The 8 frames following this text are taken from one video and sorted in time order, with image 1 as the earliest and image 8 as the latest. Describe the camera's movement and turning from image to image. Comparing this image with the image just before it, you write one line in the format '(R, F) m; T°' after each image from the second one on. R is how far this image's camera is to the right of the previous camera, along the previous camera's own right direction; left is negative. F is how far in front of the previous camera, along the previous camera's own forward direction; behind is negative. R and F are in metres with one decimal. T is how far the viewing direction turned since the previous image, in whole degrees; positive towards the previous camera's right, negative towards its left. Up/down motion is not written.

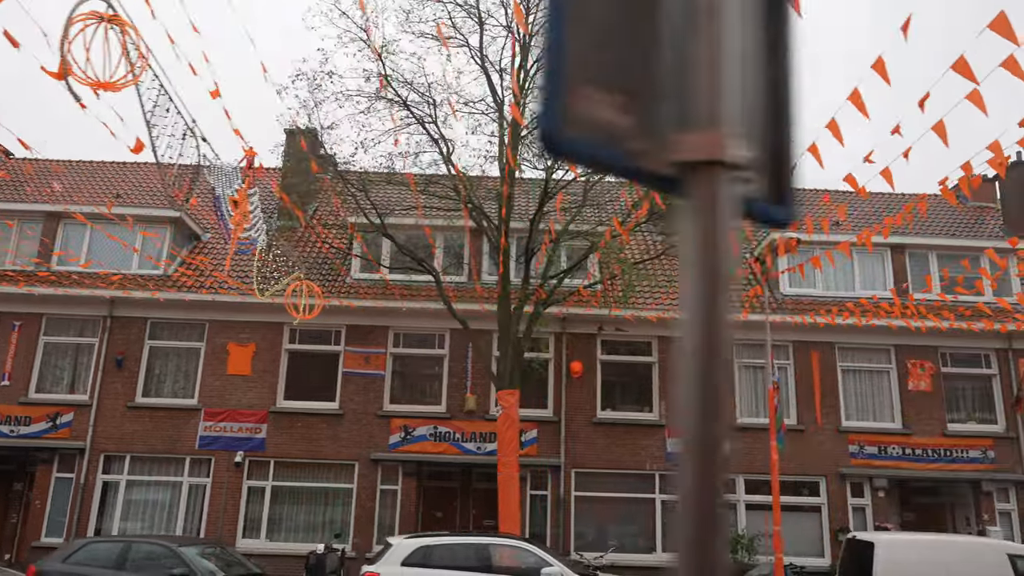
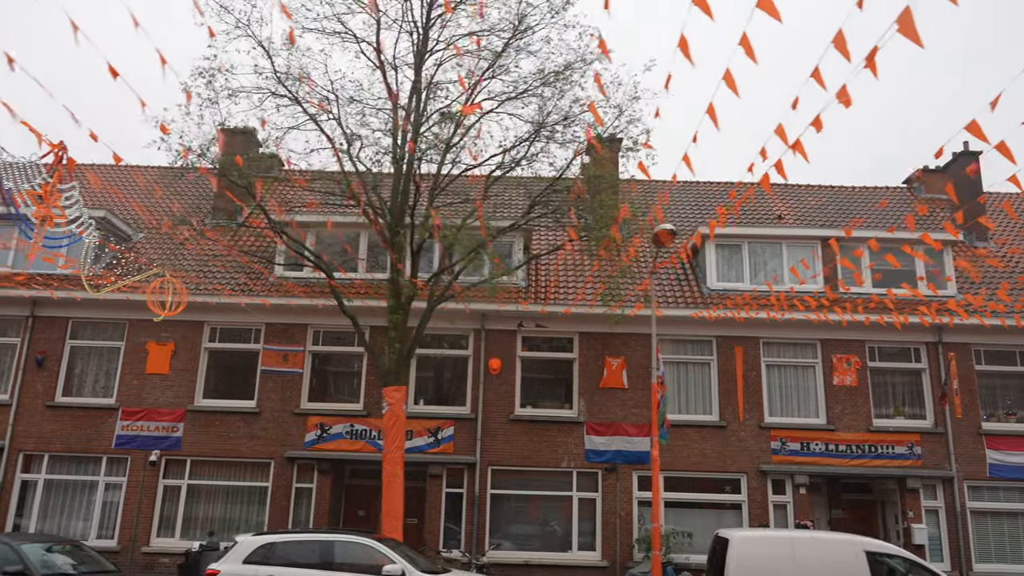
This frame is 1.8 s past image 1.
(+2.0, +0.2) m; -1°
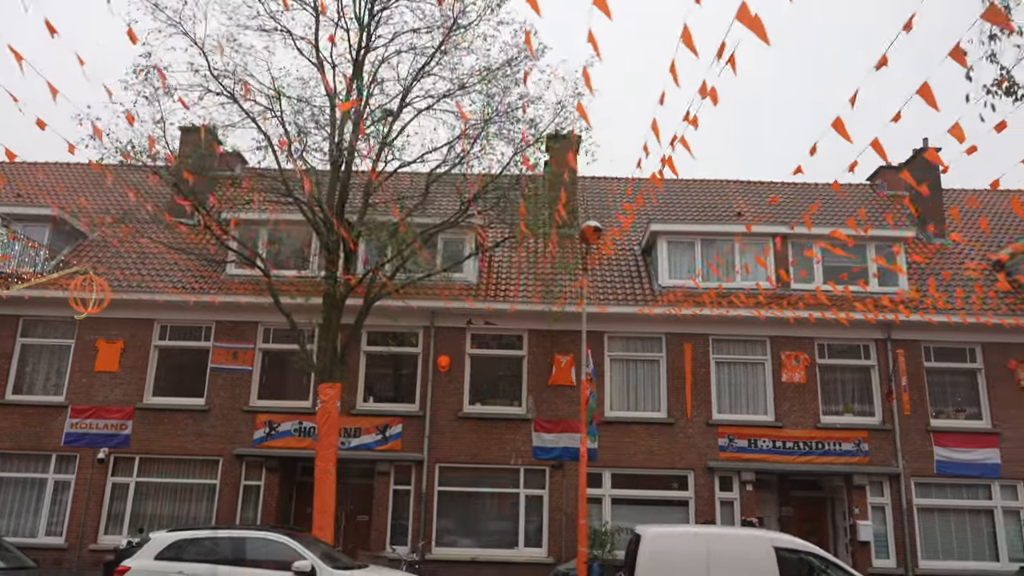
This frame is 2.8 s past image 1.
(+1.0, 0.0) m; 0°
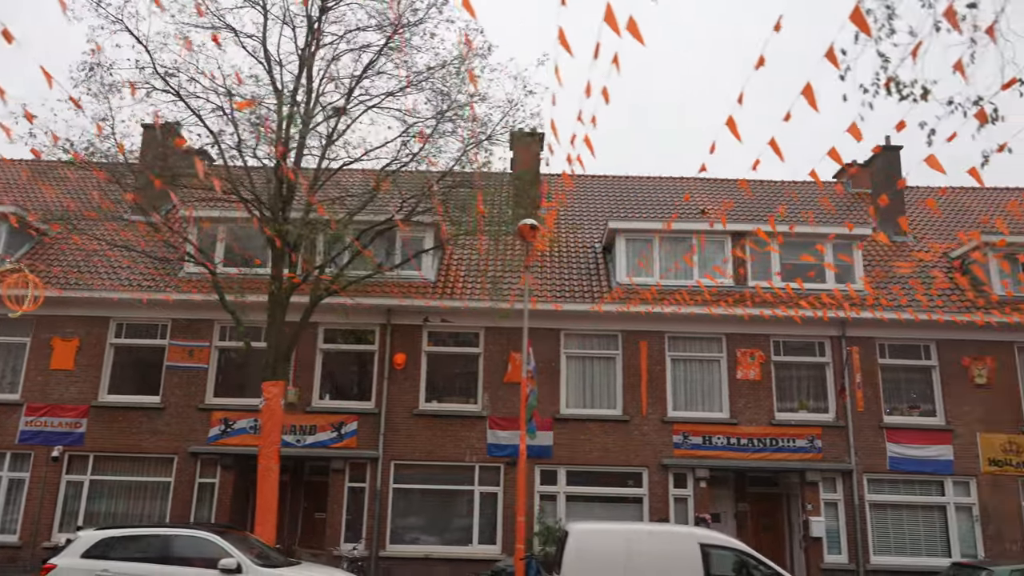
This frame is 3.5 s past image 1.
(+0.8, 0.0) m; 0°
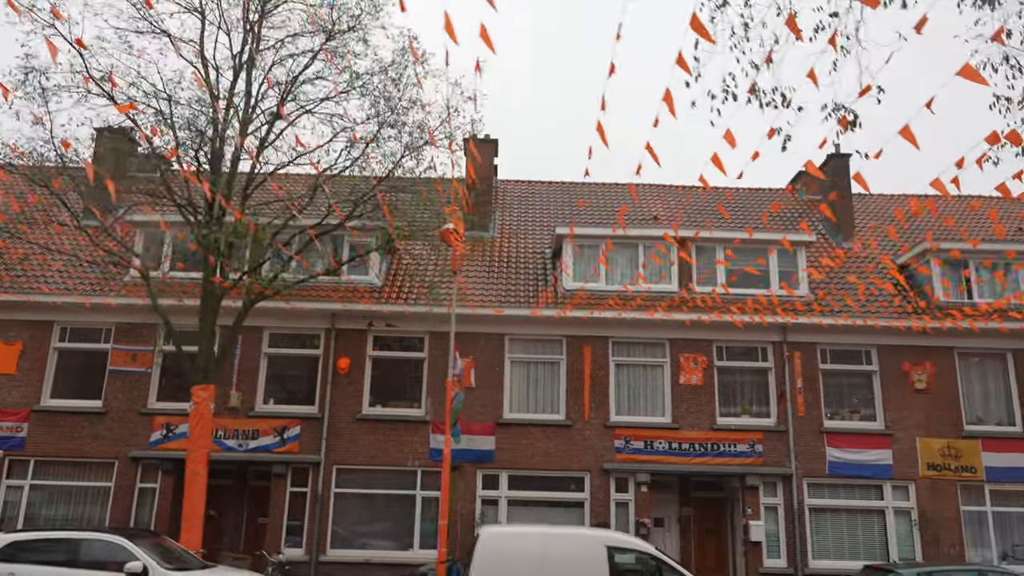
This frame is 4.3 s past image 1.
(+0.9, -0.1) m; +1°
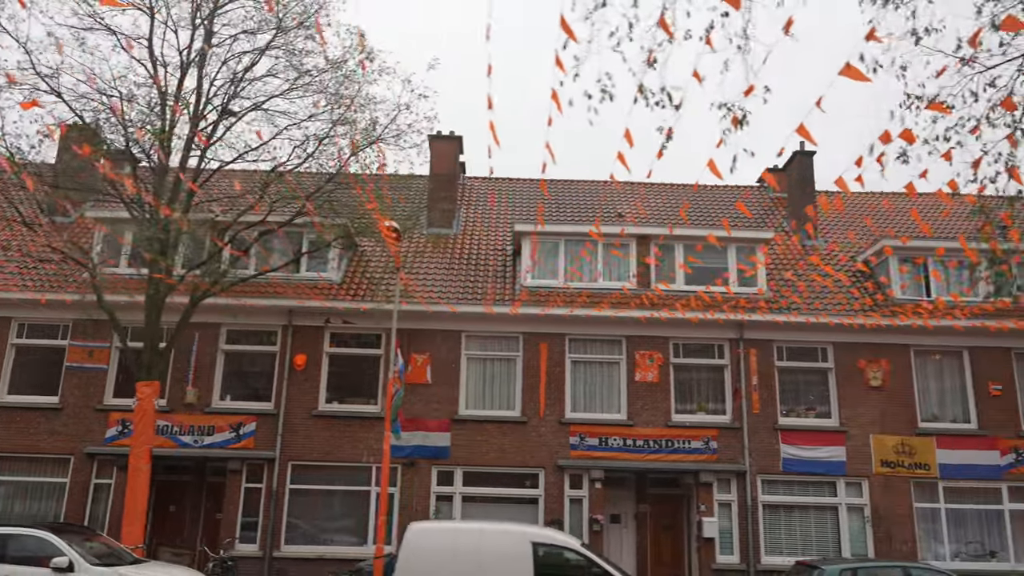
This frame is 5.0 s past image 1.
(+0.8, 0.0) m; 0°
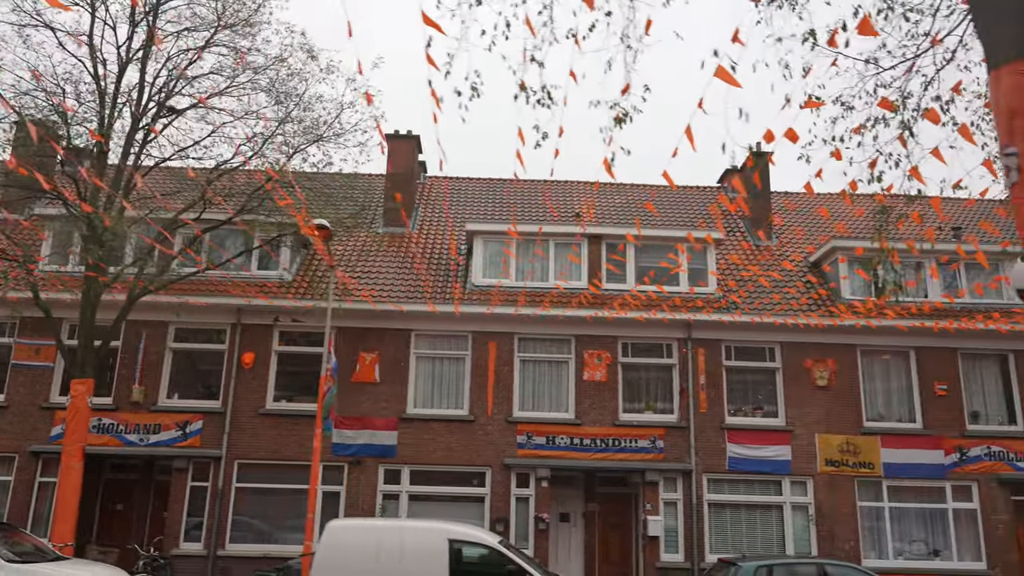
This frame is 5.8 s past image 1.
(+0.8, 0.0) m; +1°
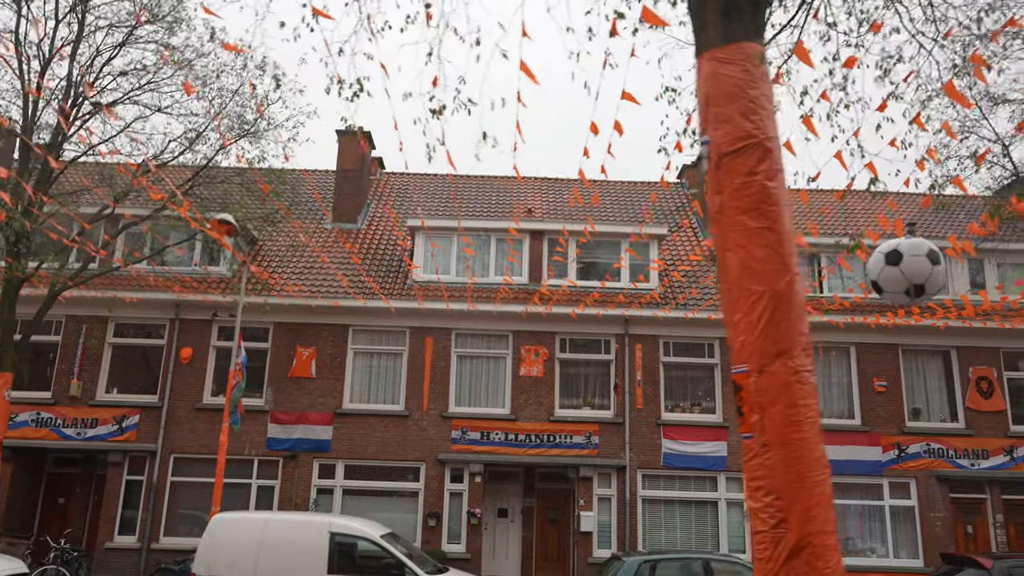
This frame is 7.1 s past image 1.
(+1.5, 0.0) m; -1°
